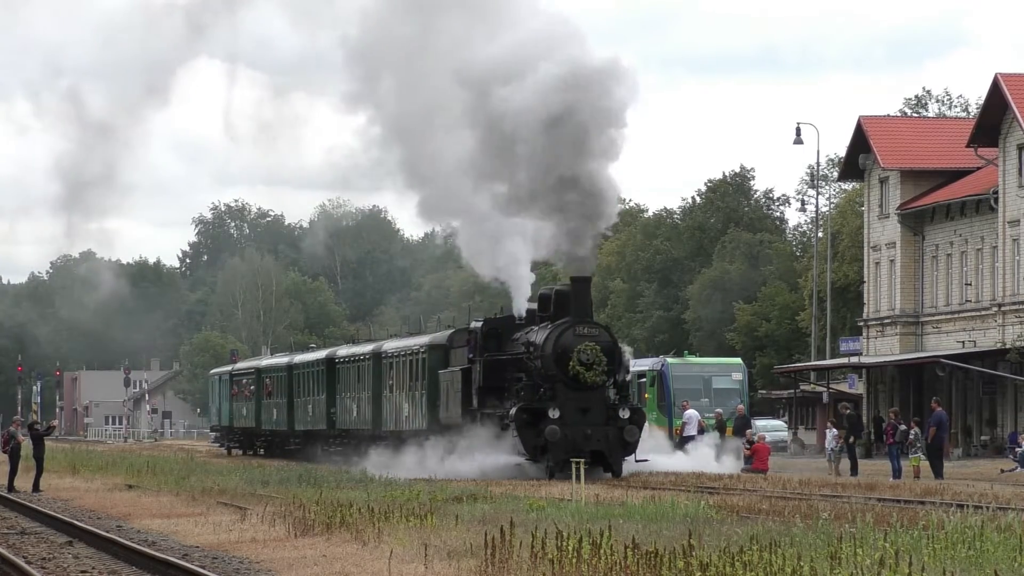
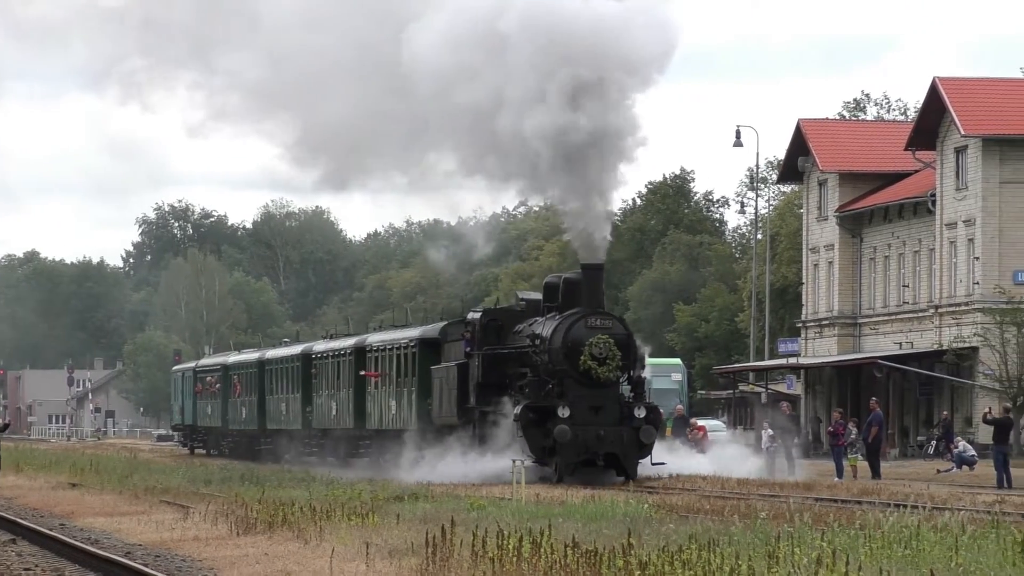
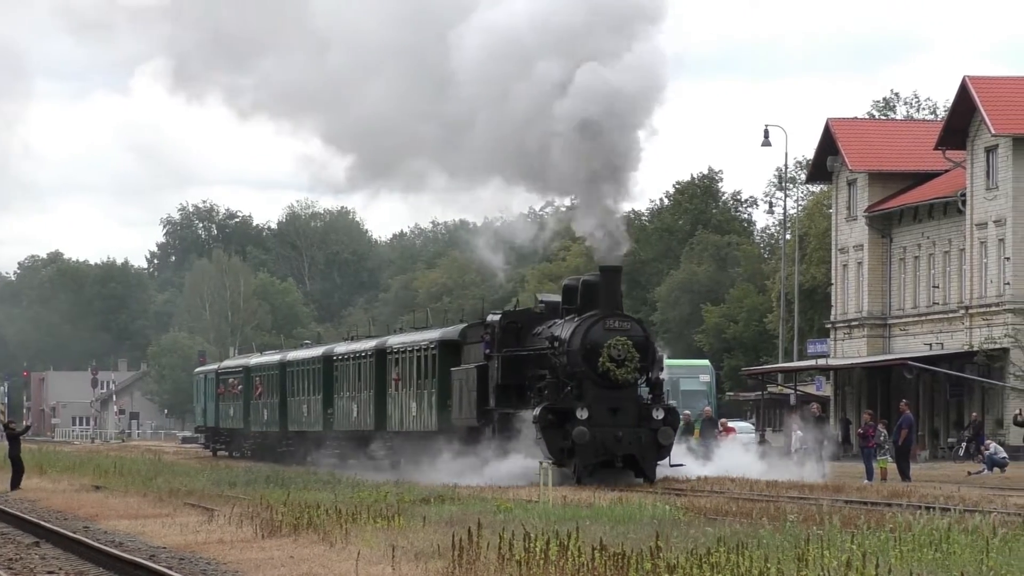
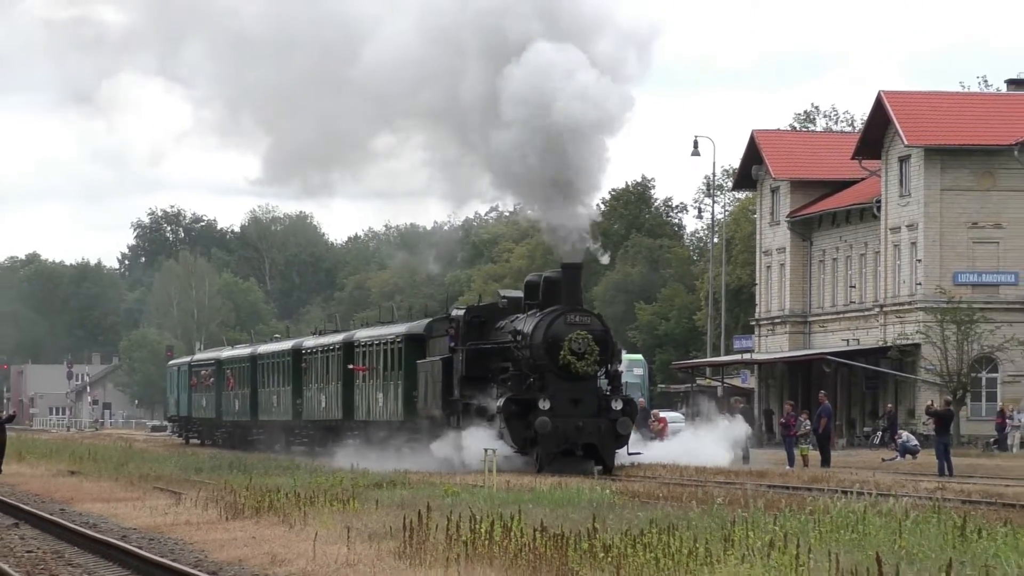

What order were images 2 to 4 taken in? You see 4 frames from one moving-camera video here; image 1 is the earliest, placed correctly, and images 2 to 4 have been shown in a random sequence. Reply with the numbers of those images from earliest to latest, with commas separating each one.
3, 2, 4
